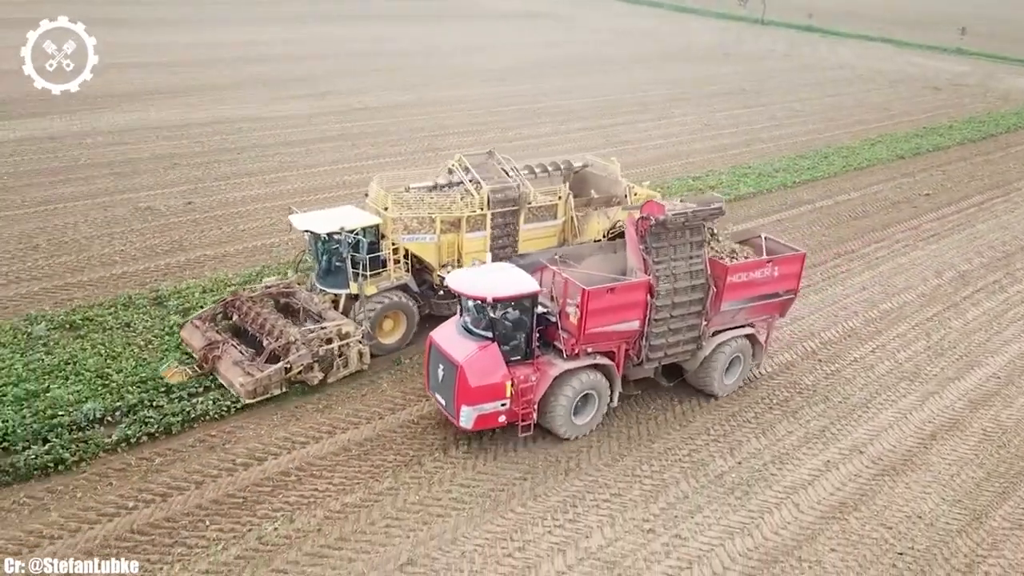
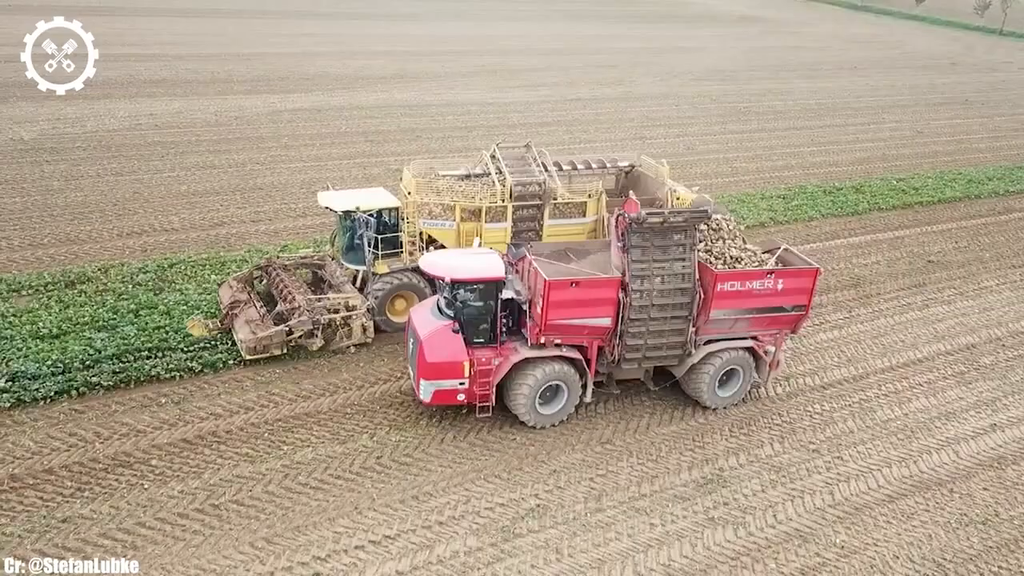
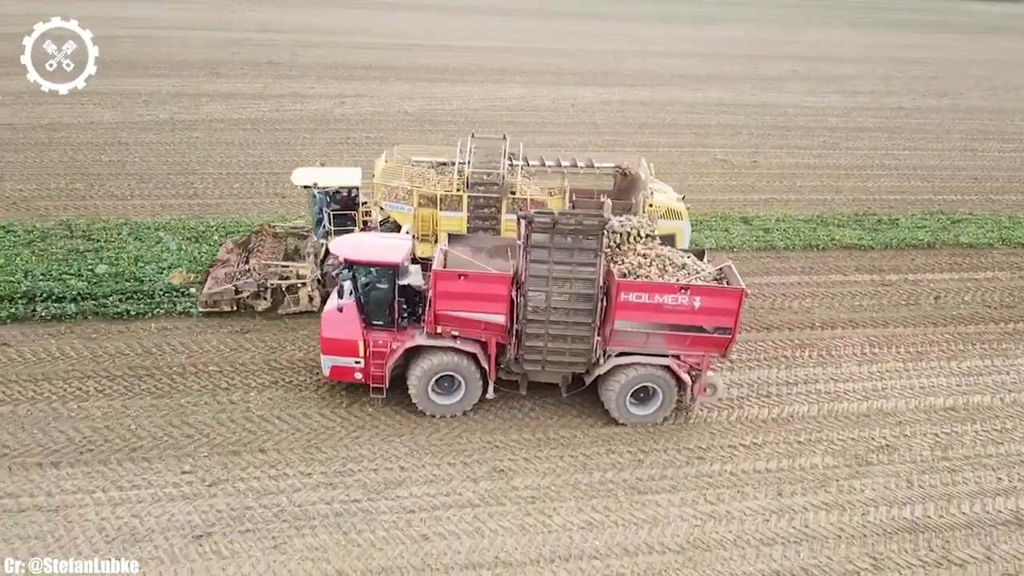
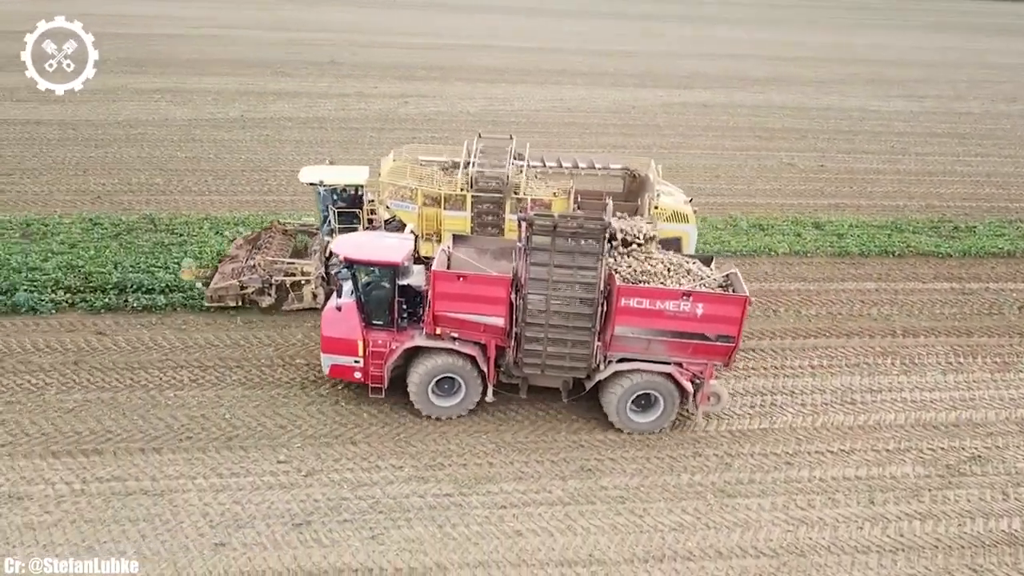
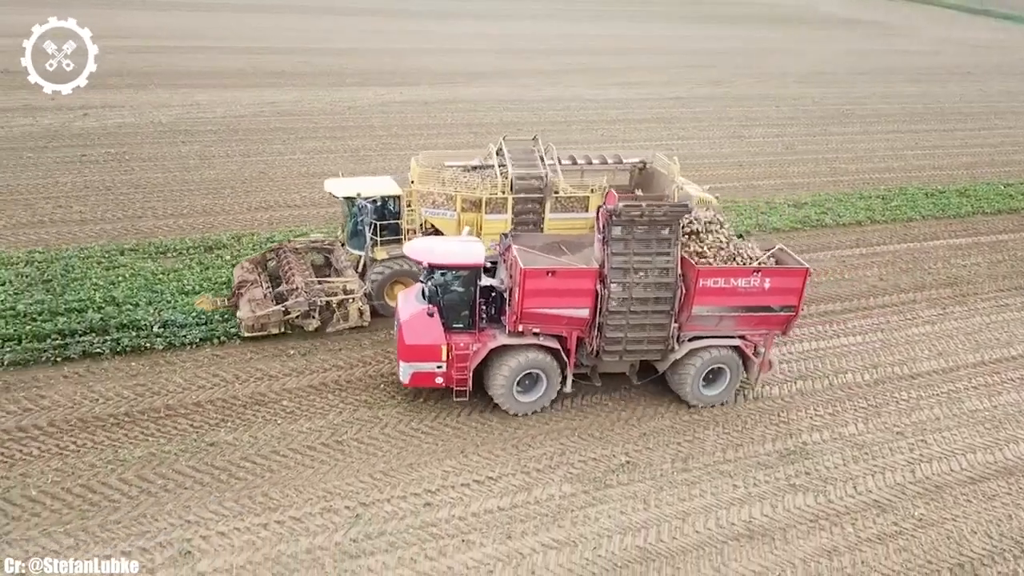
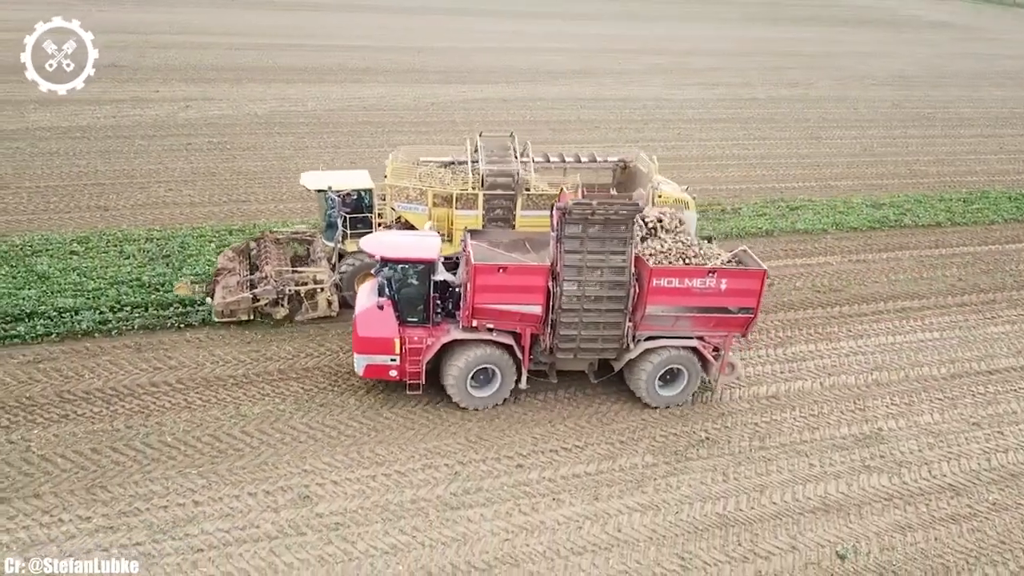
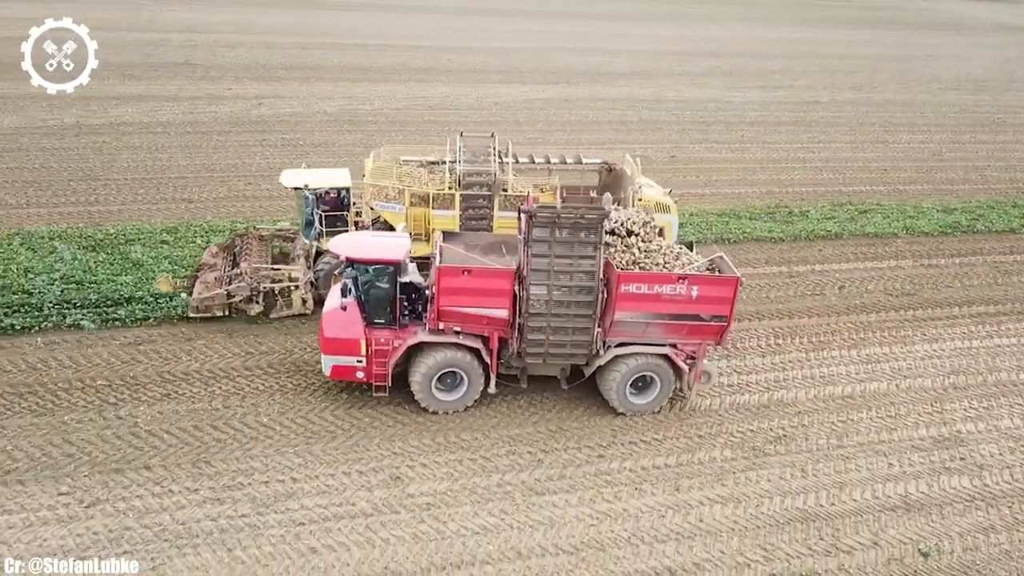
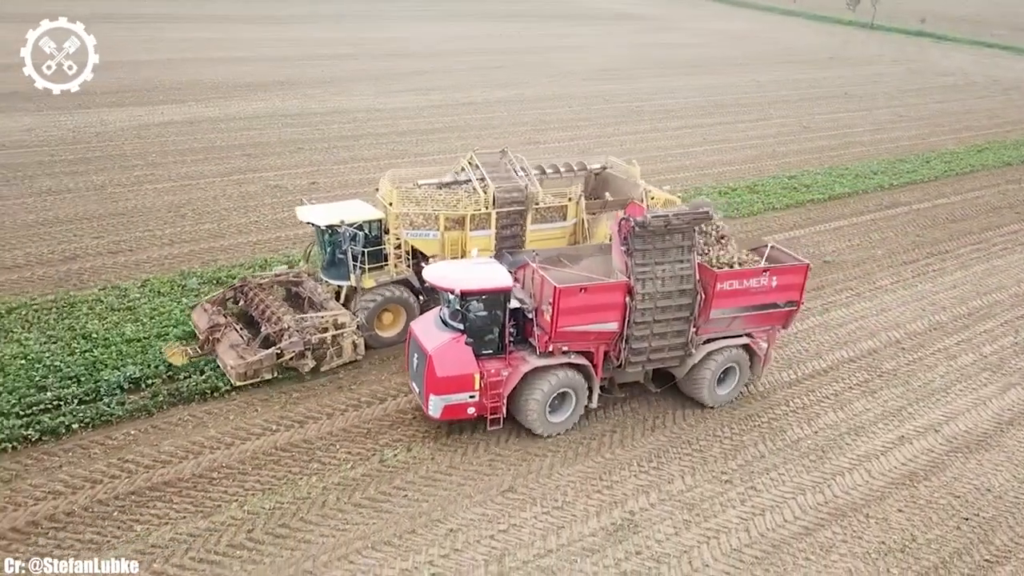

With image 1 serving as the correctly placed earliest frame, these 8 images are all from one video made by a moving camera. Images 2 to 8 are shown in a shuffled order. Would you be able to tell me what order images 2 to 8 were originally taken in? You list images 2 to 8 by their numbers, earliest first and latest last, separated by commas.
8, 2, 5, 6, 7, 3, 4
